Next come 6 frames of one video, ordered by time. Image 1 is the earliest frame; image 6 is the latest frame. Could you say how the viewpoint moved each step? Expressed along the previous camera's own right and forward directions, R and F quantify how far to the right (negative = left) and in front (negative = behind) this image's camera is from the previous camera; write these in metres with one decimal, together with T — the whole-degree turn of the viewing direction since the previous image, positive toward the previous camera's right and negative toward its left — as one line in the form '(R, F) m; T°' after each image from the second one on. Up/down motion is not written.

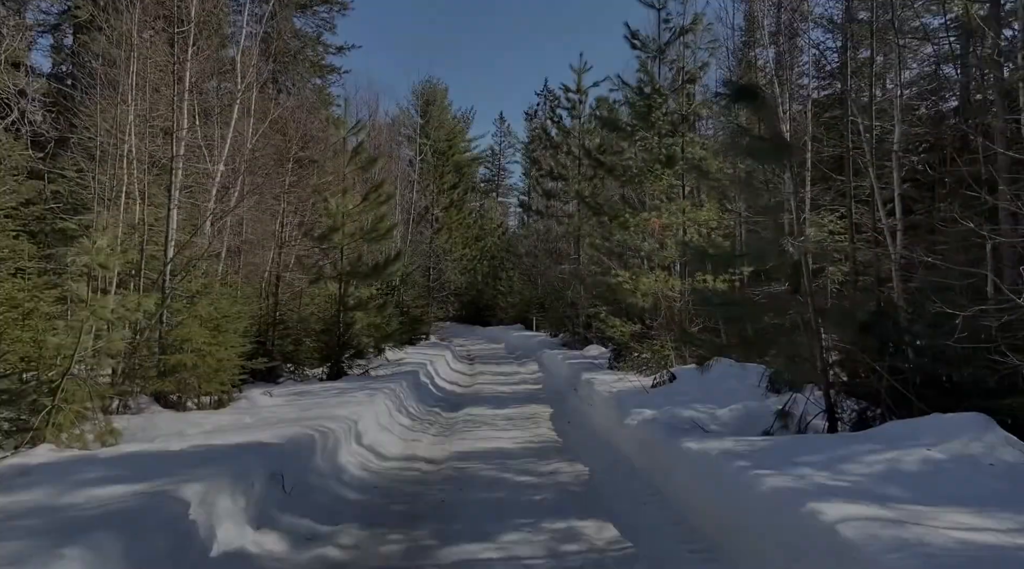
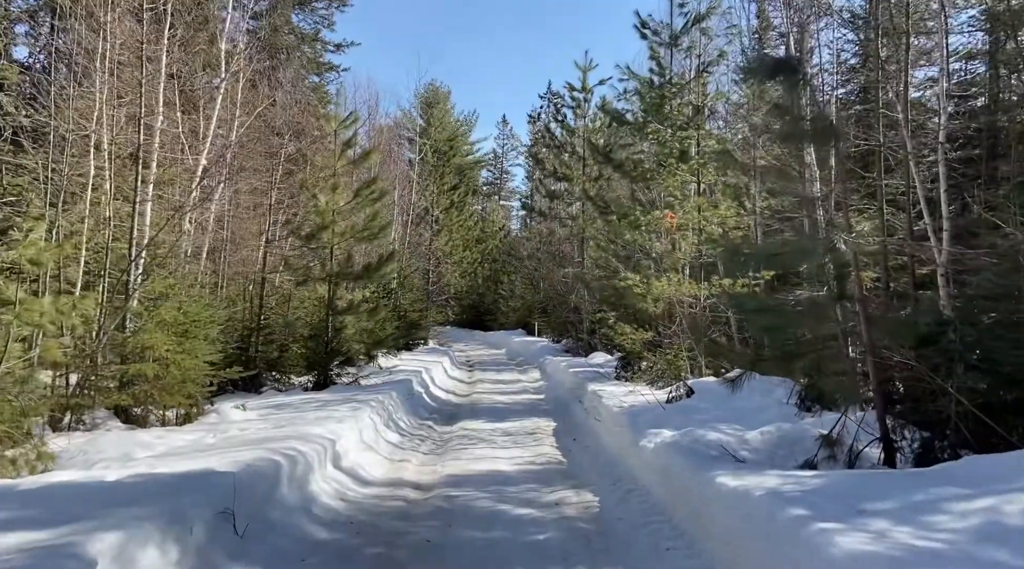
(0.0, +1.3) m; 0°
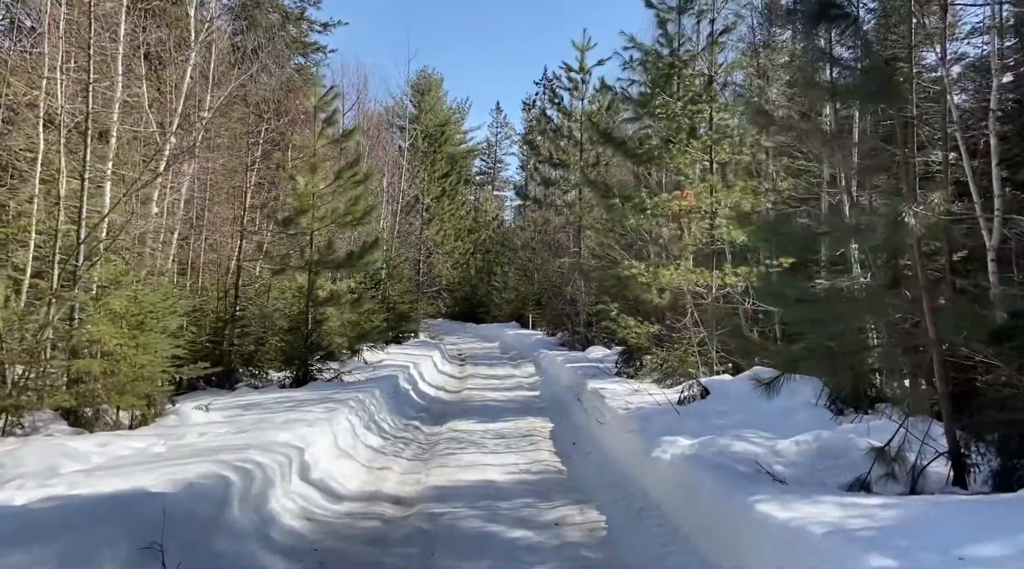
(0.0, +1.2) m; 0°
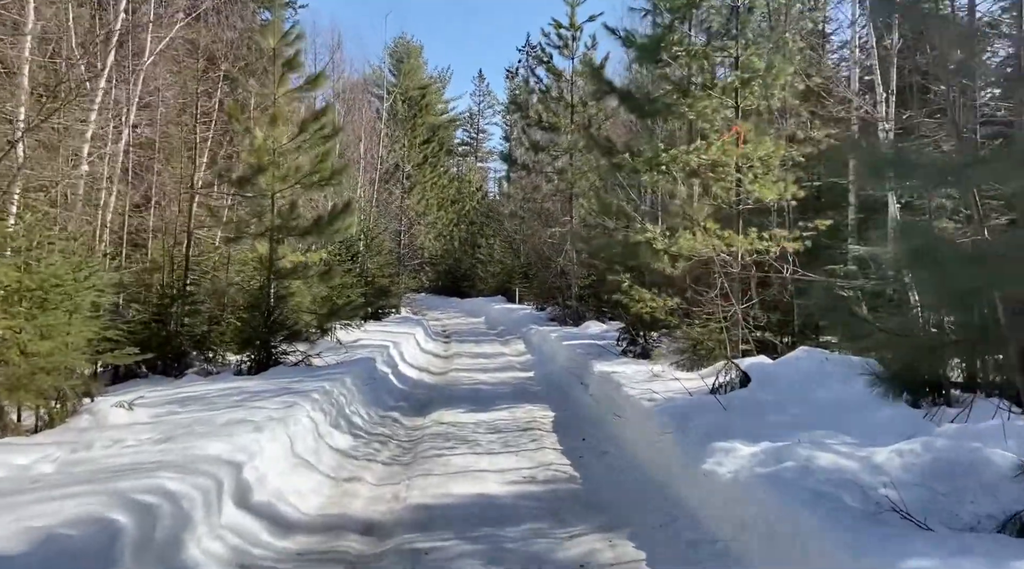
(-0.1, +2.0) m; +1°
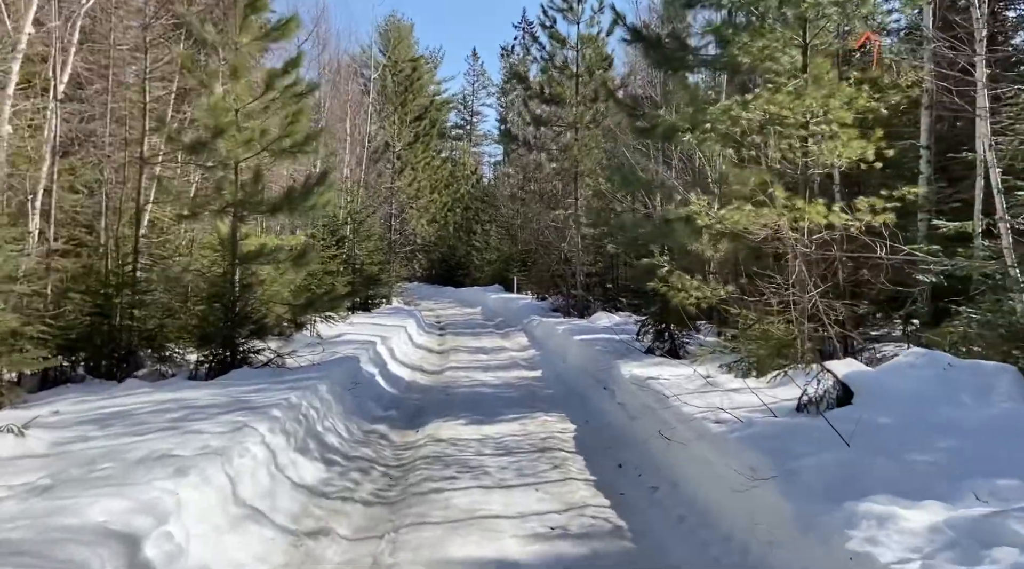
(-0.2, +2.1) m; 0°
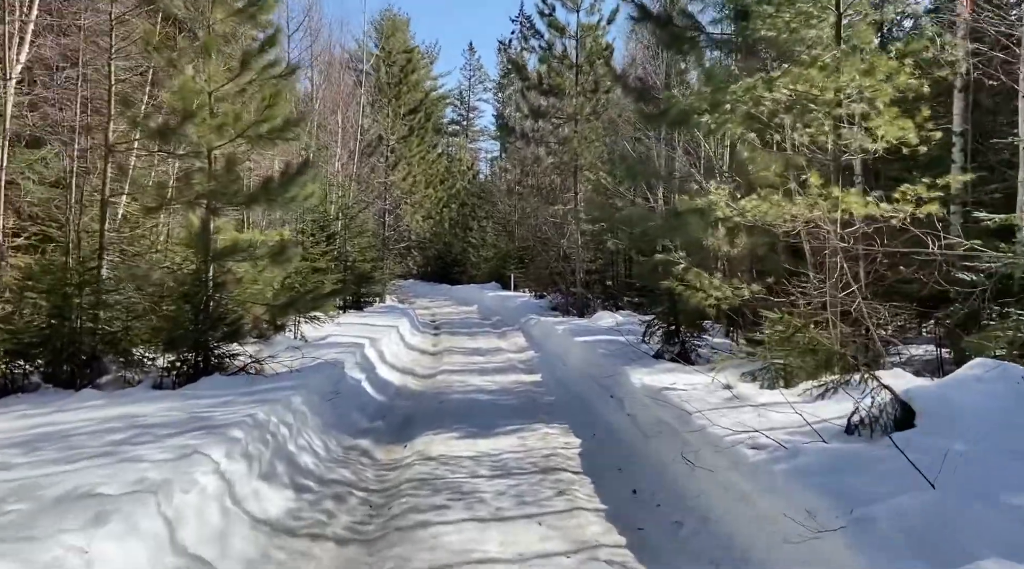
(0.0, +1.0) m; 0°
